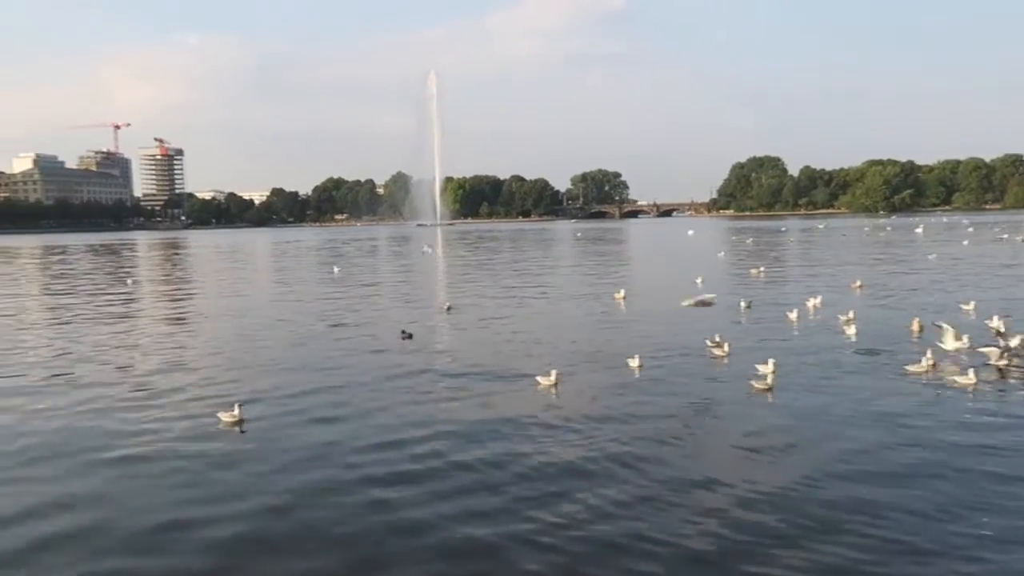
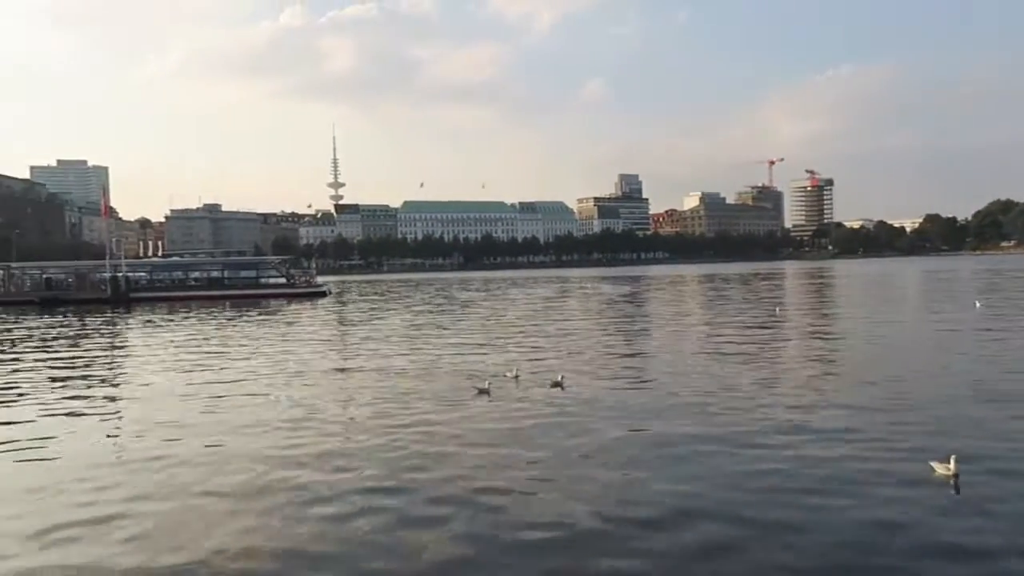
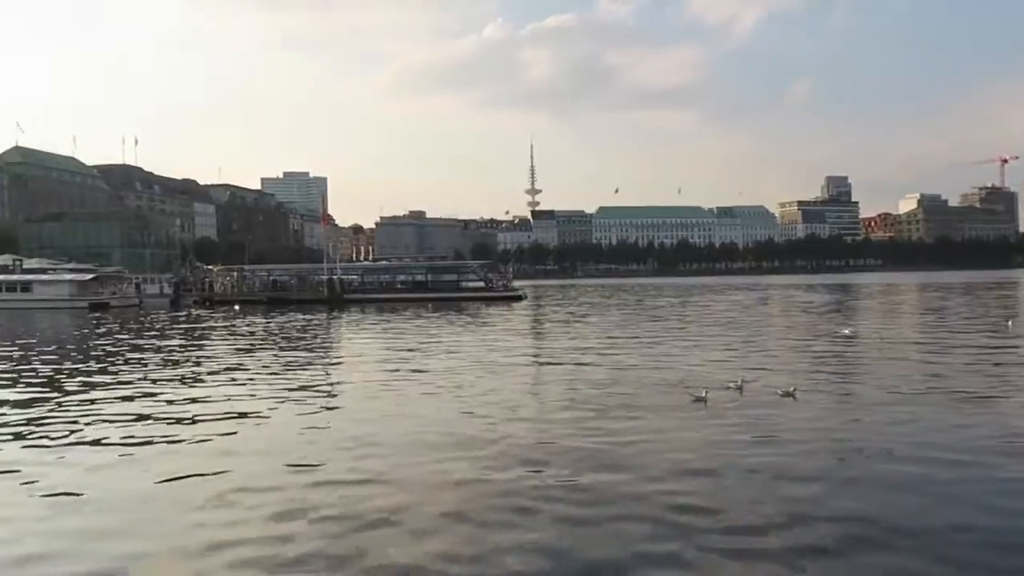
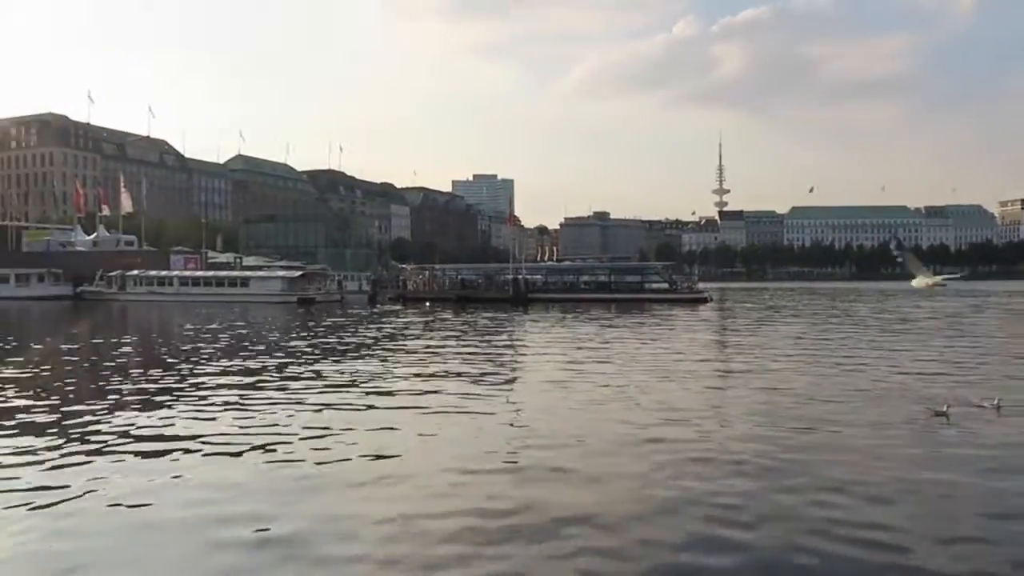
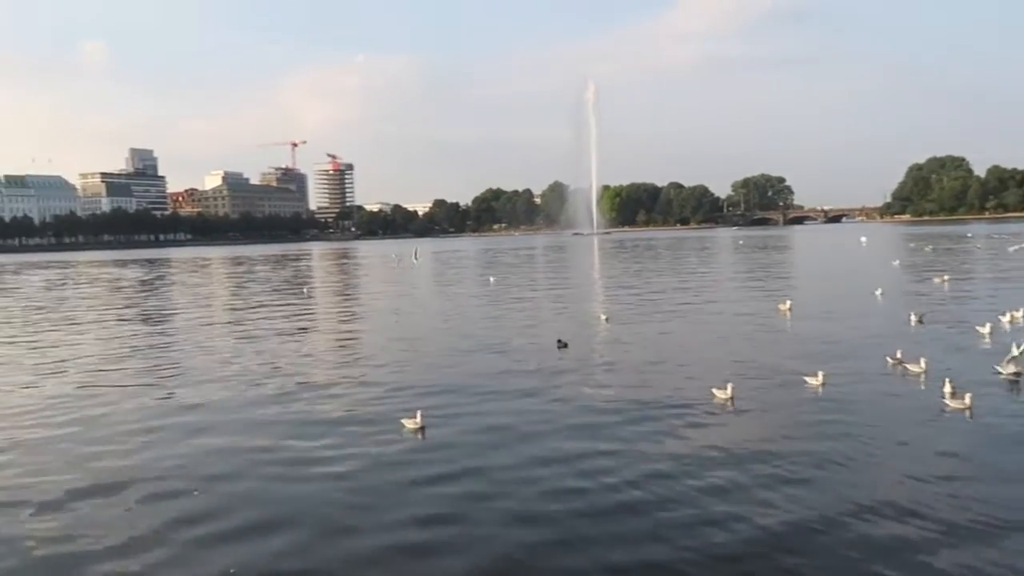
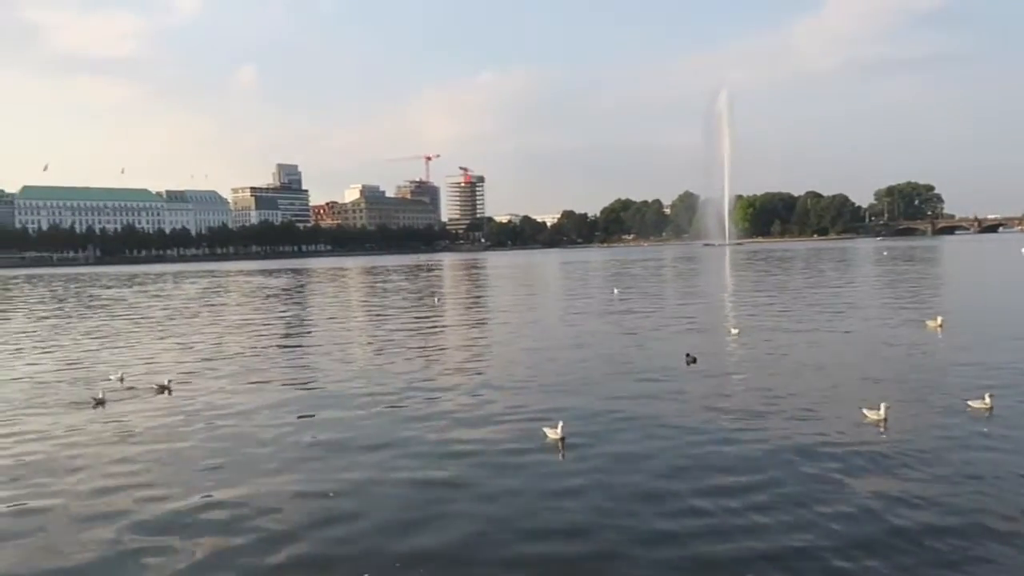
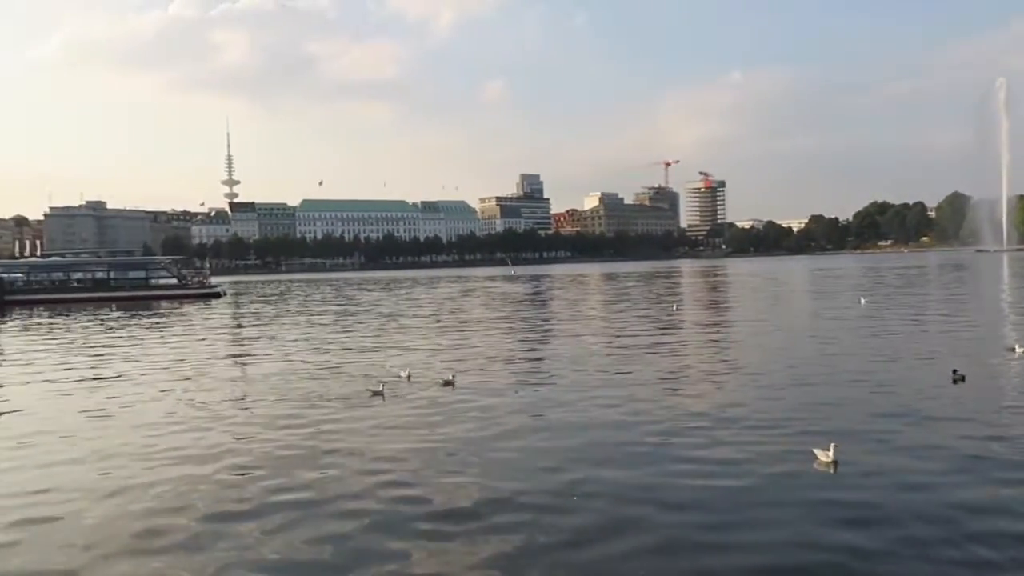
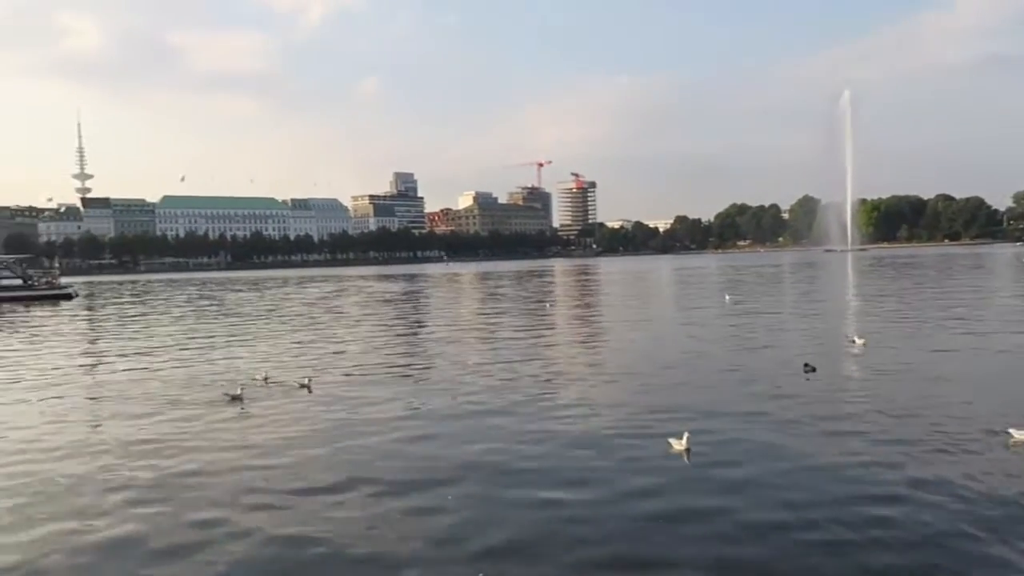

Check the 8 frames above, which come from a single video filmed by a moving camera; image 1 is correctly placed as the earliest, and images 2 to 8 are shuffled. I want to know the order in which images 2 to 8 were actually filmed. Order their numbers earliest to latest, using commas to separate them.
5, 6, 8, 7, 2, 3, 4
